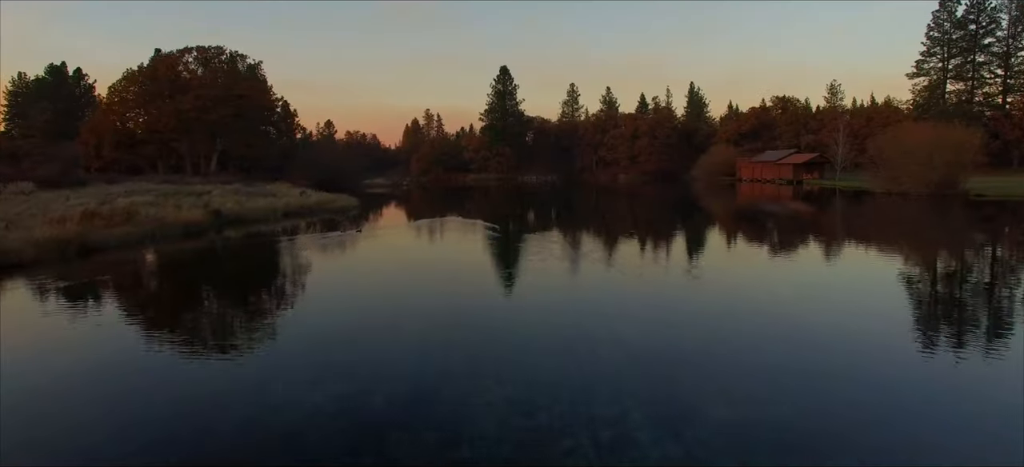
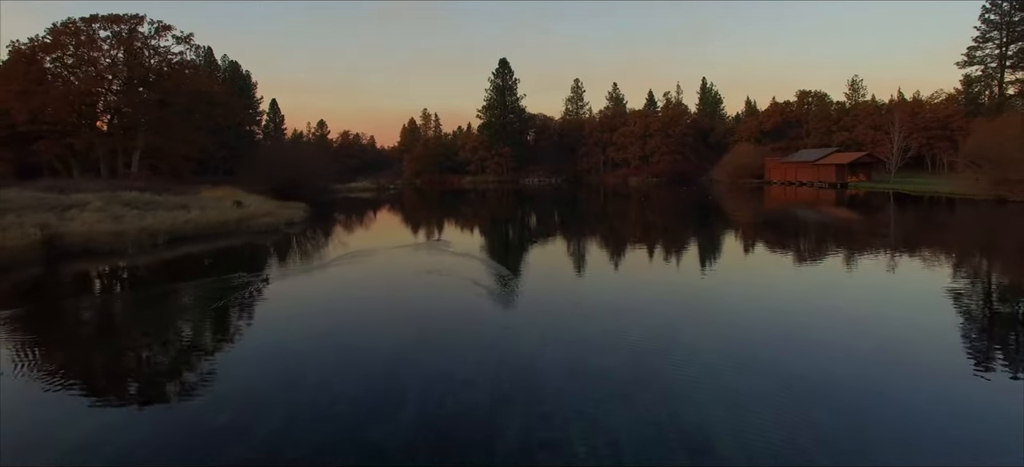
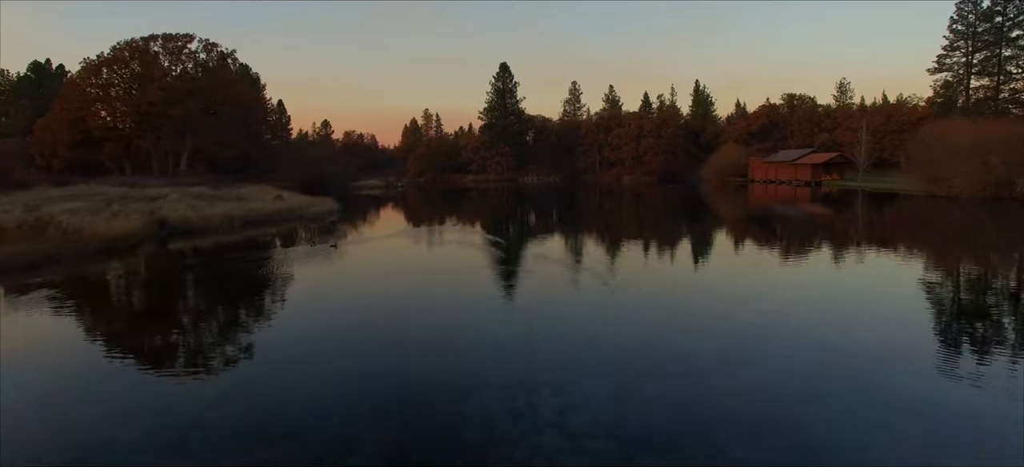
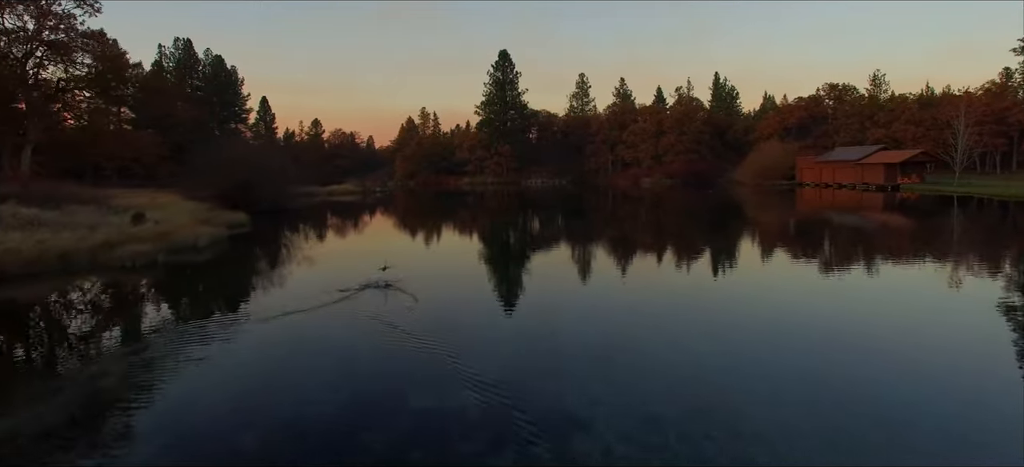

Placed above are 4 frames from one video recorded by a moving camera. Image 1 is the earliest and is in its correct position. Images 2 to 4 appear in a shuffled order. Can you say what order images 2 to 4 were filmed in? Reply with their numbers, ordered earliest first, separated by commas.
3, 2, 4
